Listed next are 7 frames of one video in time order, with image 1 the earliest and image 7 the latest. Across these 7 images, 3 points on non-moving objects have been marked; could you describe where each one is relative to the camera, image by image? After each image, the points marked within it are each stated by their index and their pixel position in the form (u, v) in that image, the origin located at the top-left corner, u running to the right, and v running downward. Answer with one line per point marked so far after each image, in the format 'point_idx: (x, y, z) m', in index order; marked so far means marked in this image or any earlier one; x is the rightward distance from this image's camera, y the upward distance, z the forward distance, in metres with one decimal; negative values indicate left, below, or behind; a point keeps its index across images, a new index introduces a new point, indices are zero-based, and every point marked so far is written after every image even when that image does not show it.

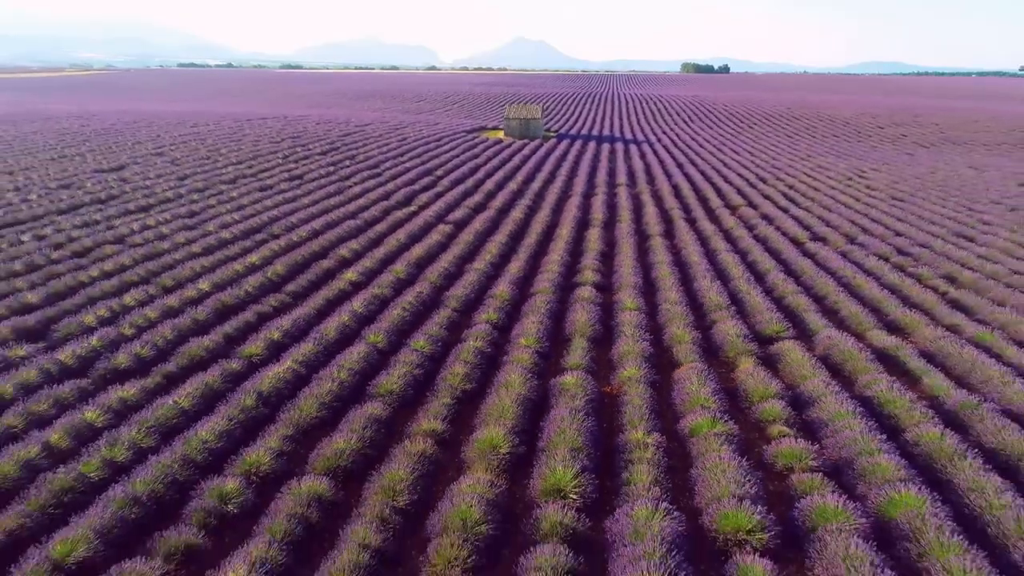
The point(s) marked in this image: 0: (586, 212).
0: (+1.3, +1.3, +10.1) m
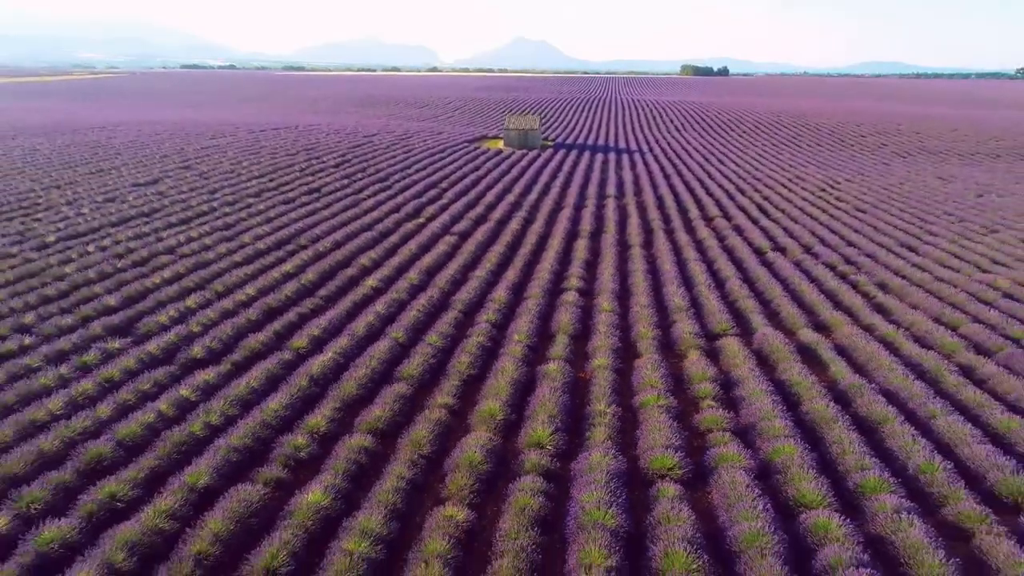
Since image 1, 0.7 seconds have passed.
0: (+1.2, +1.2, +11.2) m
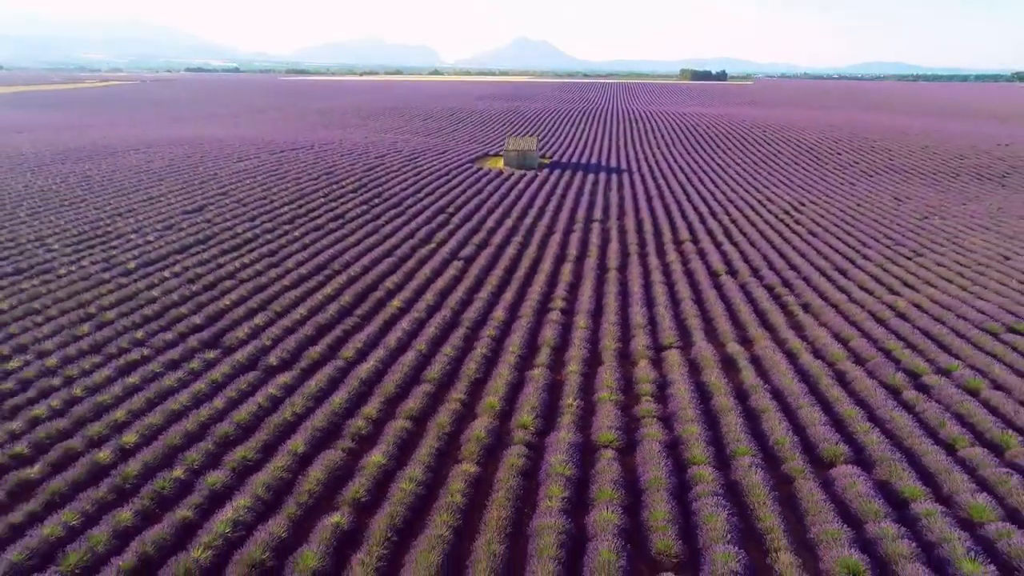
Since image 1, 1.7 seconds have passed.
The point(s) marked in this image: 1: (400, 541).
0: (+1.2, +0.9, +13.1) m
1: (-0.9, -1.9, +4.6) m
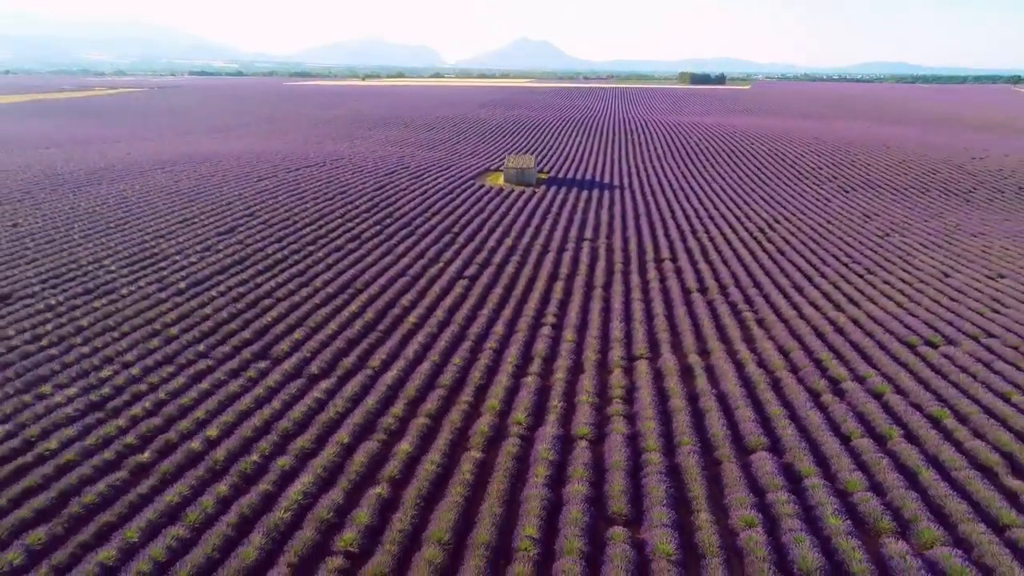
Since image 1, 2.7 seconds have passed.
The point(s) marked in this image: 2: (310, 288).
0: (+1.1, +0.6, +14.8) m
1: (-0.9, -2.3, +6.3) m
2: (-4.2, 0.0, +12.4) m
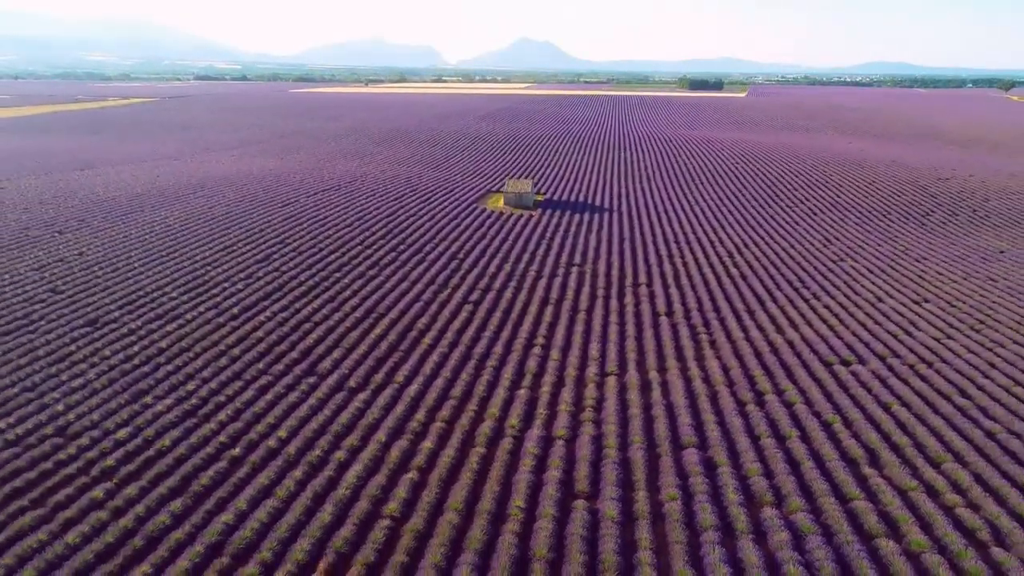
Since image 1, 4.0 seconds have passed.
0: (+1.1, -0.1, +17.3) m
1: (-1.0, -2.9, +8.7) m
2: (-4.3, -0.6, +14.9) m
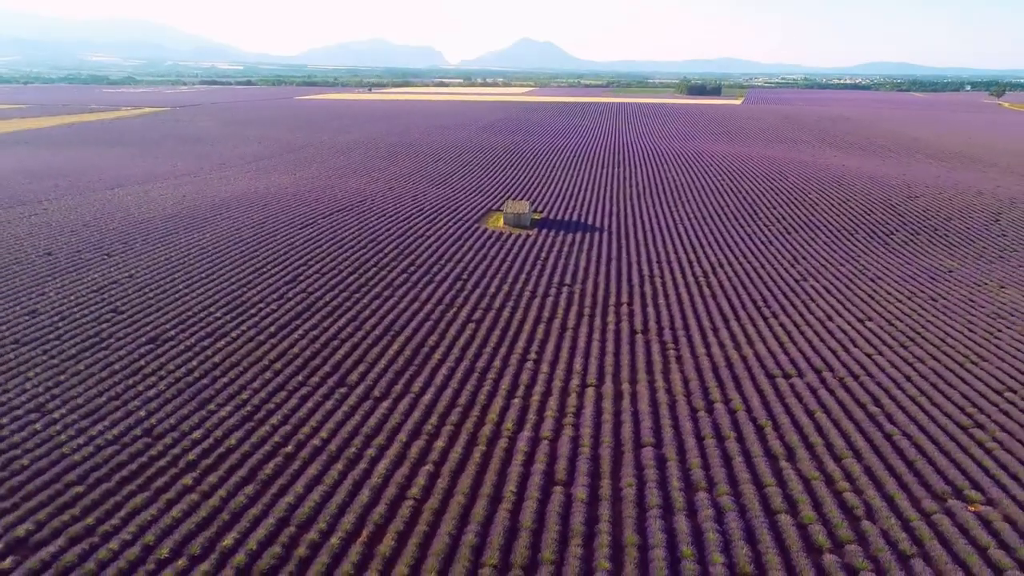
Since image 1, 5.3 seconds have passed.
0: (+1.0, -0.7, +19.7) m
1: (-1.1, -3.5, +11.2) m
2: (-4.4, -1.2, +17.4) m
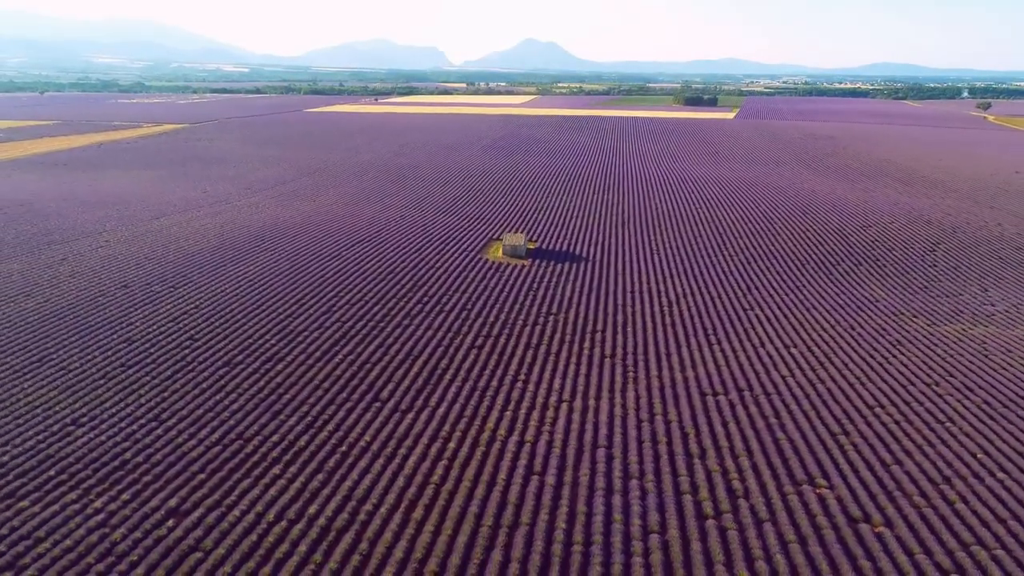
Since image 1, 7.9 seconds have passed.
0: (+0.8, -1.9, +24.3) m
1: (-1.3, -4.8, +15.8) m
2: (-4.6, -2.5, +22.0) m
